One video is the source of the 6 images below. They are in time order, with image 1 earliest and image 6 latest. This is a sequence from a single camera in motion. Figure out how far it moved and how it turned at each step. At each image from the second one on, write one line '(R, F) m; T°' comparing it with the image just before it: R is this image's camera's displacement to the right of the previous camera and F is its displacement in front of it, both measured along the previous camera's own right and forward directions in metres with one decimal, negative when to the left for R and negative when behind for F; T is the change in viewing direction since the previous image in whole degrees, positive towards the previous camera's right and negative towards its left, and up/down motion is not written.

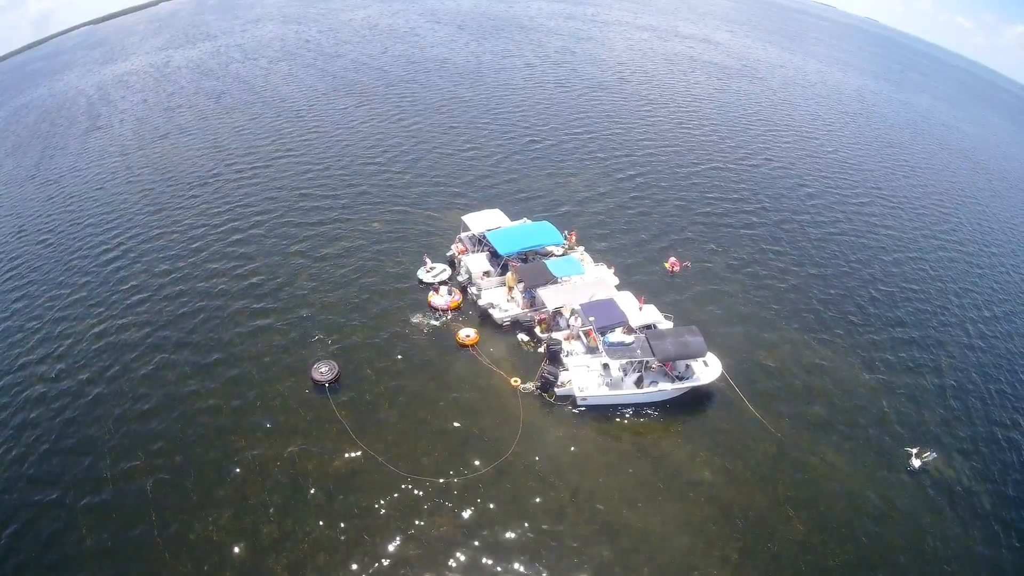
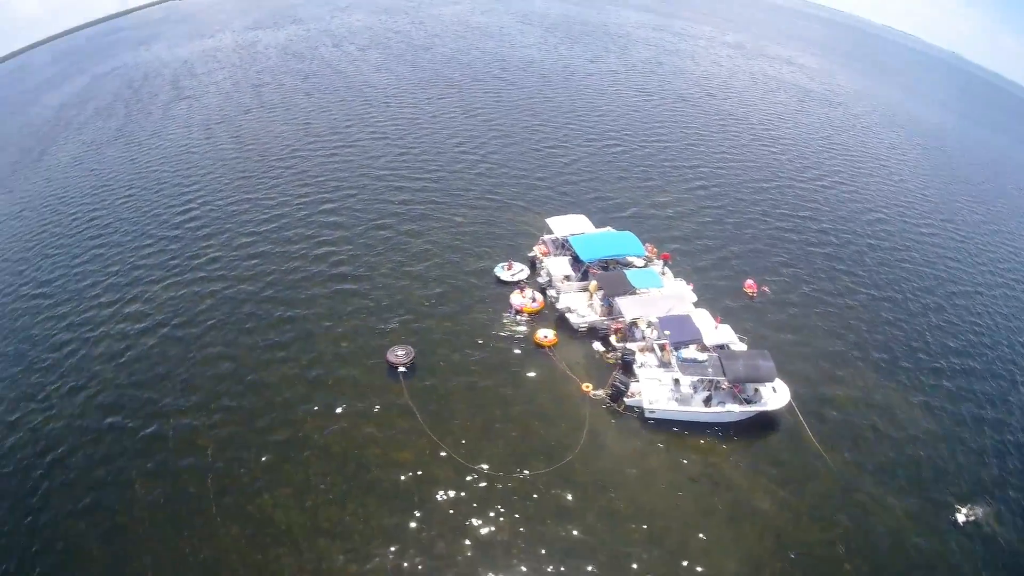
(-4.4, +0.2) m; -1°
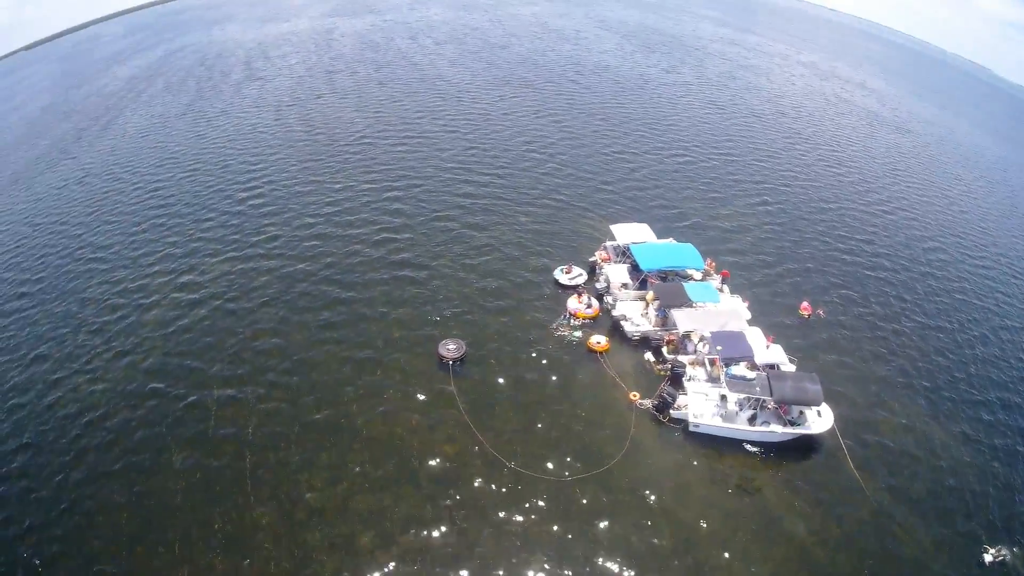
(-2.6, -0.7) m; -2°
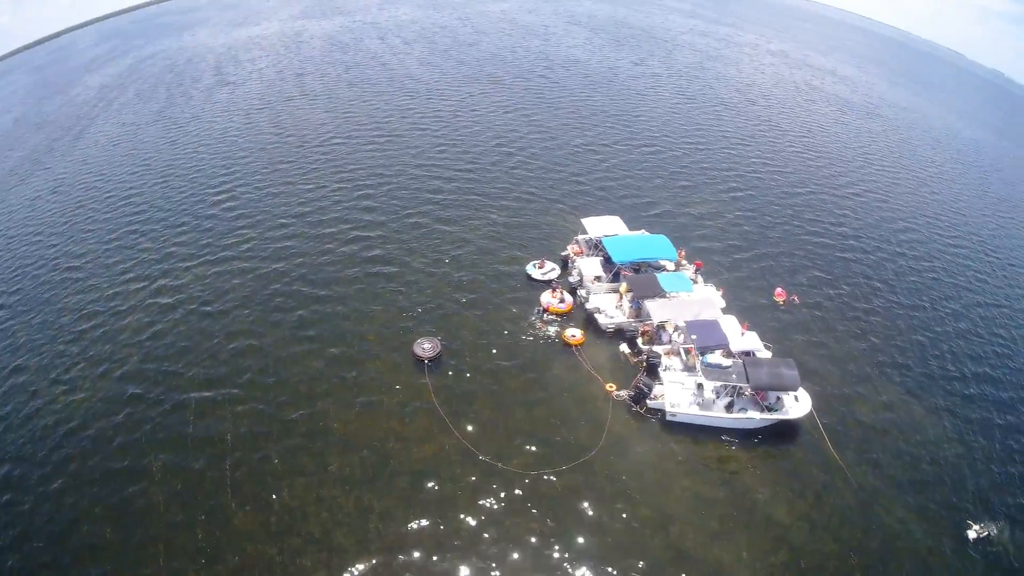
(+1.4, -0.1) m; +1°
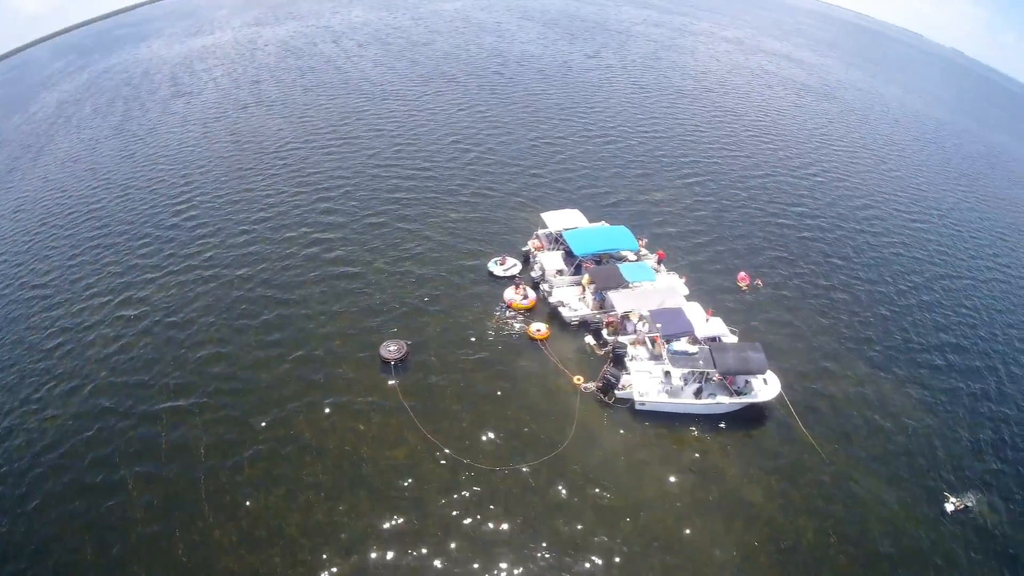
(+1.9, 0.0) m; +1°
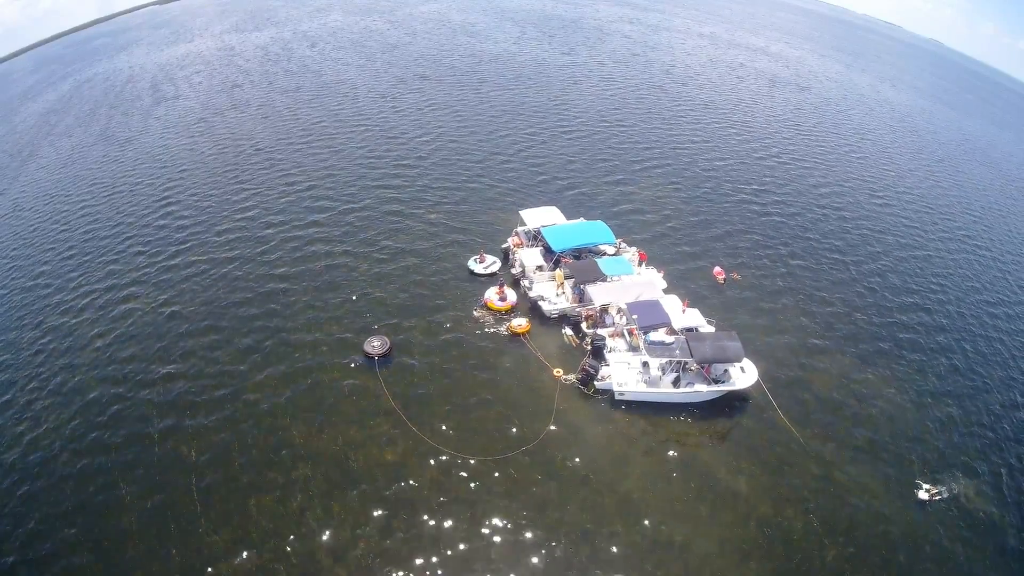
(+1.2, -0.8) m; 0°
